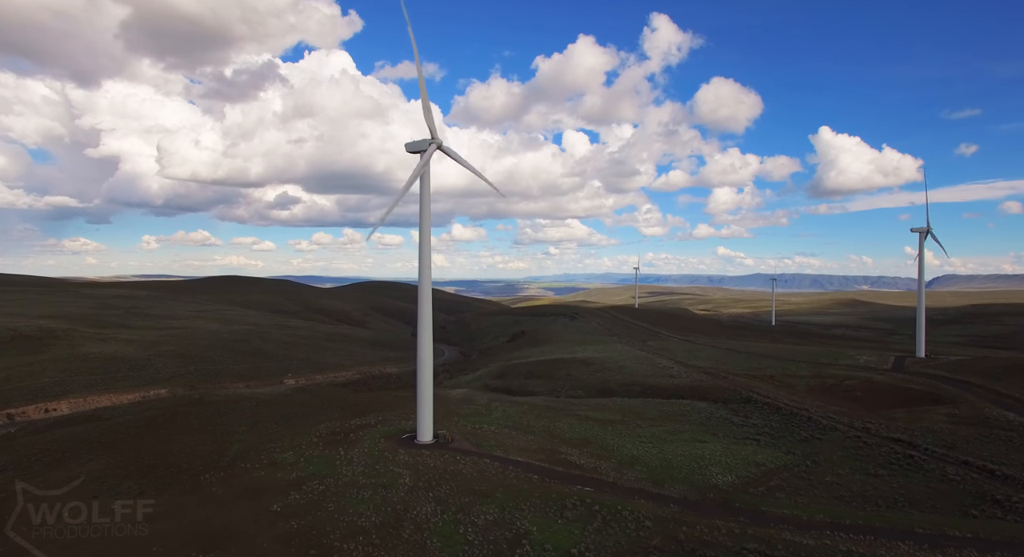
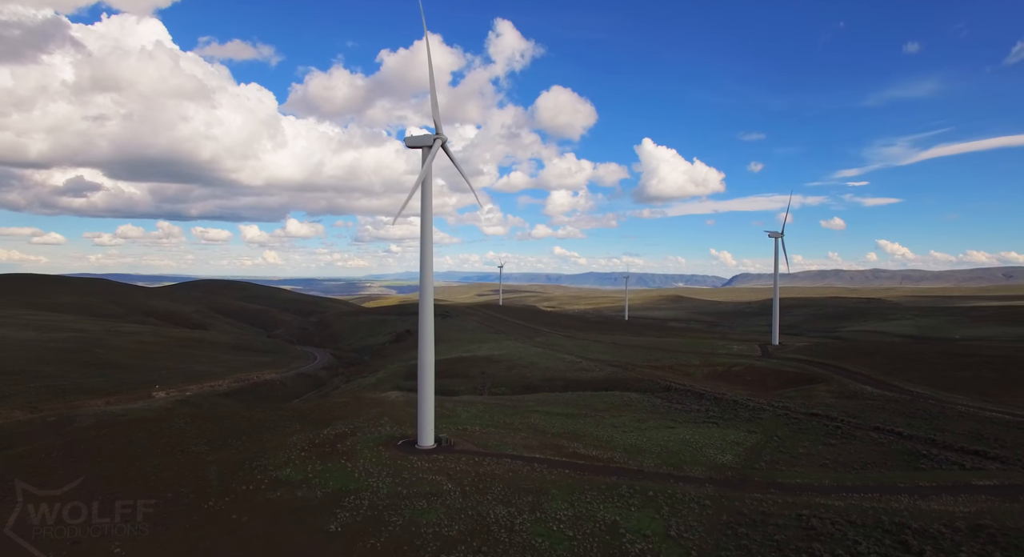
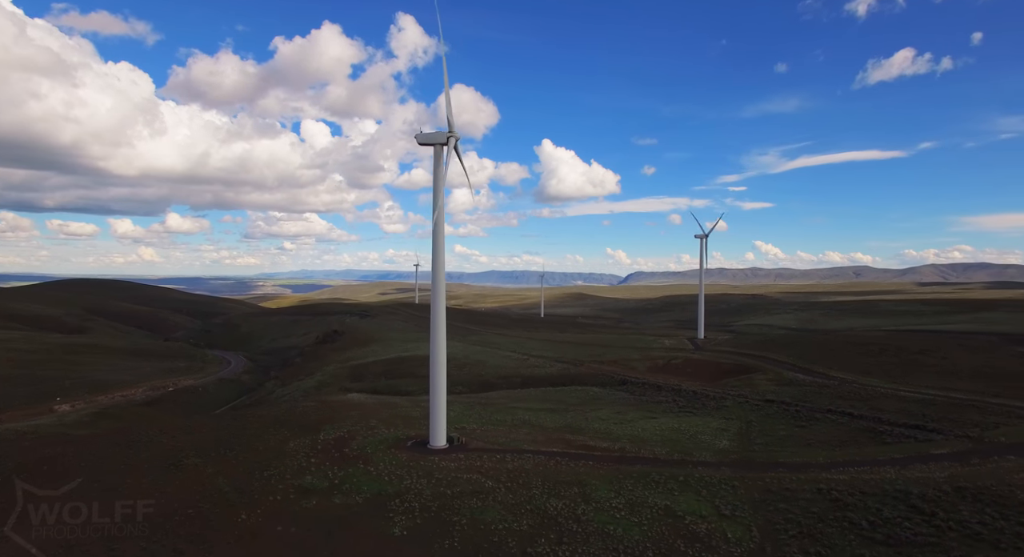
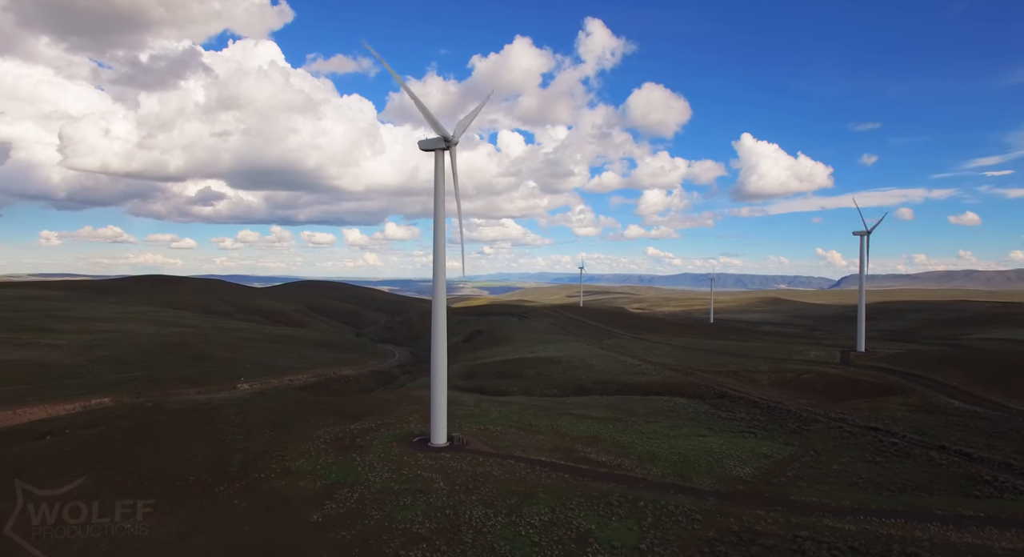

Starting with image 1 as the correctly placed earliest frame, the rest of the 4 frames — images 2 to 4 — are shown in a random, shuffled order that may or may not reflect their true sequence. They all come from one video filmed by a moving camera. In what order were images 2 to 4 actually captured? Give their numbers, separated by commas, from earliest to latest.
4, 2, 3
